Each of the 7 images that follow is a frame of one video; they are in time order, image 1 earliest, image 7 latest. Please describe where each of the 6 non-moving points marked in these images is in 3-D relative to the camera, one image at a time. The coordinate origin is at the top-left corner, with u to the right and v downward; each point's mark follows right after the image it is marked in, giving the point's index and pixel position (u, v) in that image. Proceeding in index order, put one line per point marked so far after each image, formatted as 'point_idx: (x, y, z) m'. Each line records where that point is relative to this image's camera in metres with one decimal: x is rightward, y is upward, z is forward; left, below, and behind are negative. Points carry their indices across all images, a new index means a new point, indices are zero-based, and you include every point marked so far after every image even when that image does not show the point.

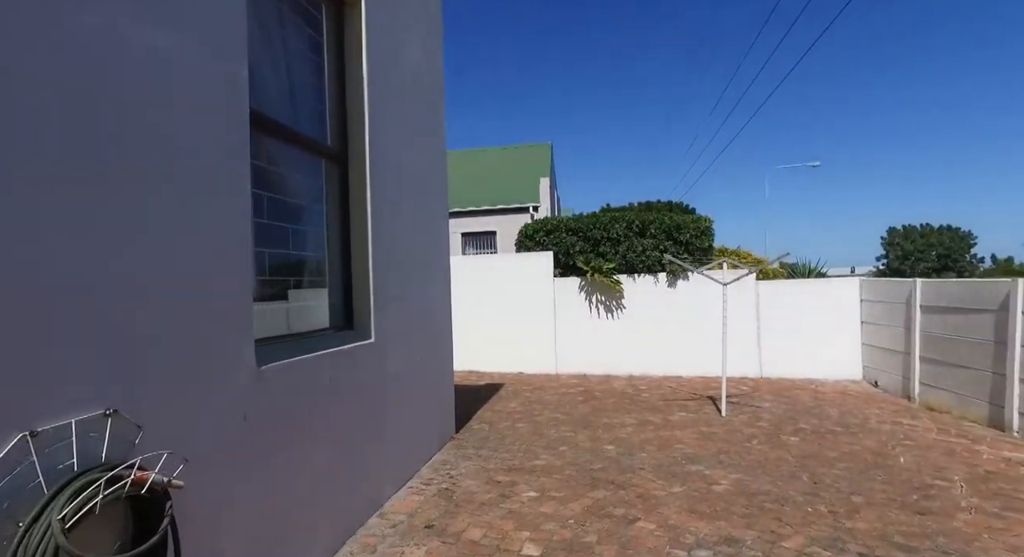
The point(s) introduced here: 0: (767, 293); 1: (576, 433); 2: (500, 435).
0: (+4.8, -0.3, +10.0) m
1: (+0.7, -1.8, +6.2) m
2: (-0.1, -1.8, +6.3) m
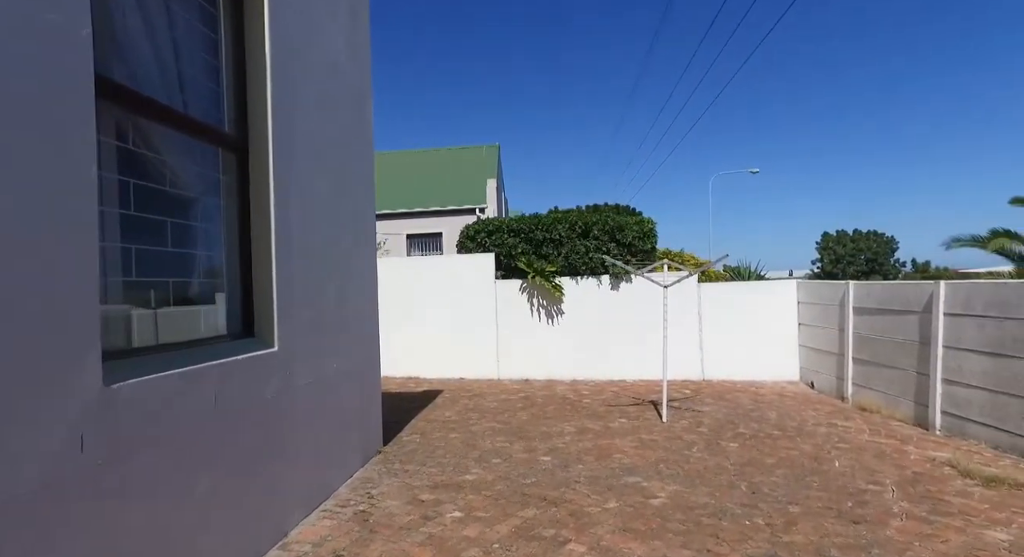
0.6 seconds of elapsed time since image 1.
0: (+3.7, -0.3, +10.1) m
1: (0.0, -1.8, +5.9) m
2: (-0.9, -1.9, +5.9) m
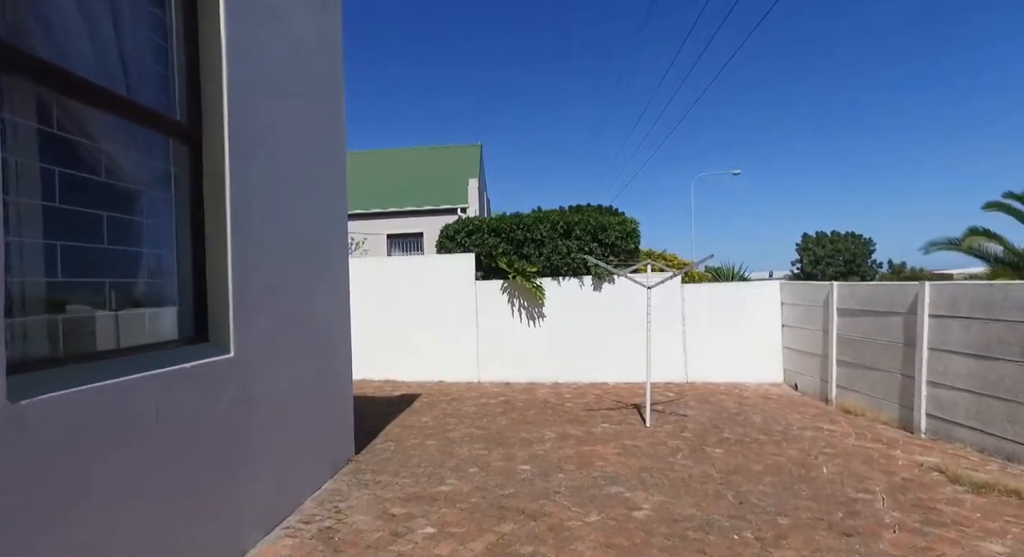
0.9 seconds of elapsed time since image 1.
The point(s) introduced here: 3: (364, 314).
0: (+3.4, -0.4, +10.0) m
1: (-0.2, -1.8, +5.7) m
2: (-1.1, -1.9, +5.6) m
3: (-3.0, -0.7, +10.5) m
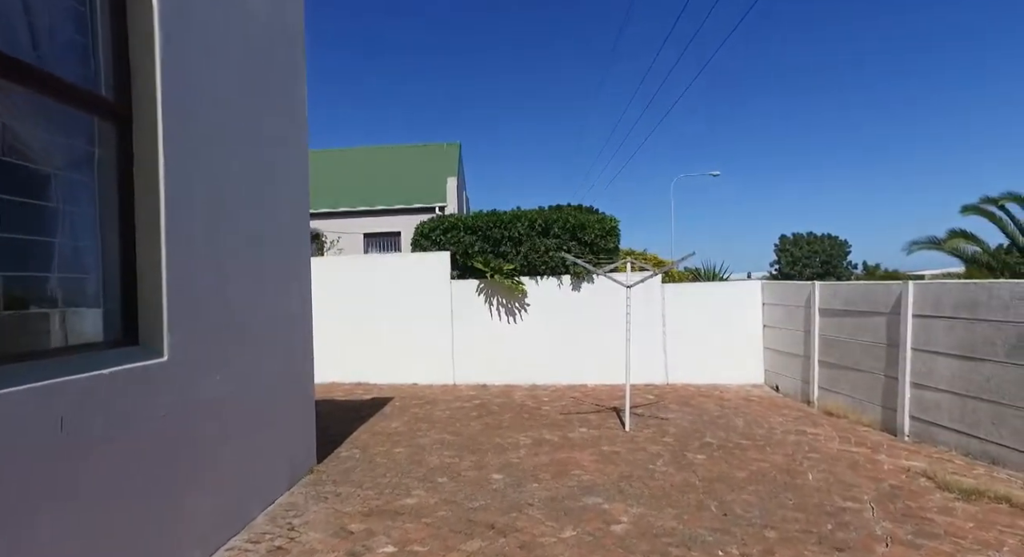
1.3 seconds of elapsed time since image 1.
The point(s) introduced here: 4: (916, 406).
0: (+3.0, -0.3, +9.8) m
1: (-0.5, -1.8, +5.3) m
2: (-1.4, -1.8, +5.3) m
3: (-3.4, -0.7, +10.1) m
4: (+4.4, -1.4, +5.8) m
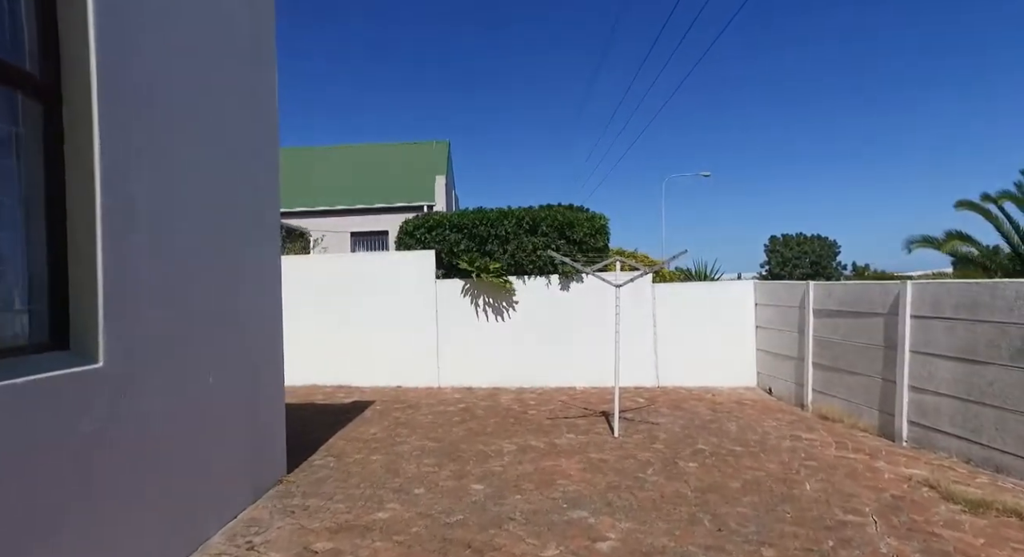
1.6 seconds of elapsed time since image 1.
0: (+2.7, -0.3, +9.5) m
1: (-0.7, -1.8, +5.0) m
2: (-1.6, -1.8, +4.9) m
3: (-3.6, -0.7, +9.8) m
4: (+4.2, -1.4, +5.6) m
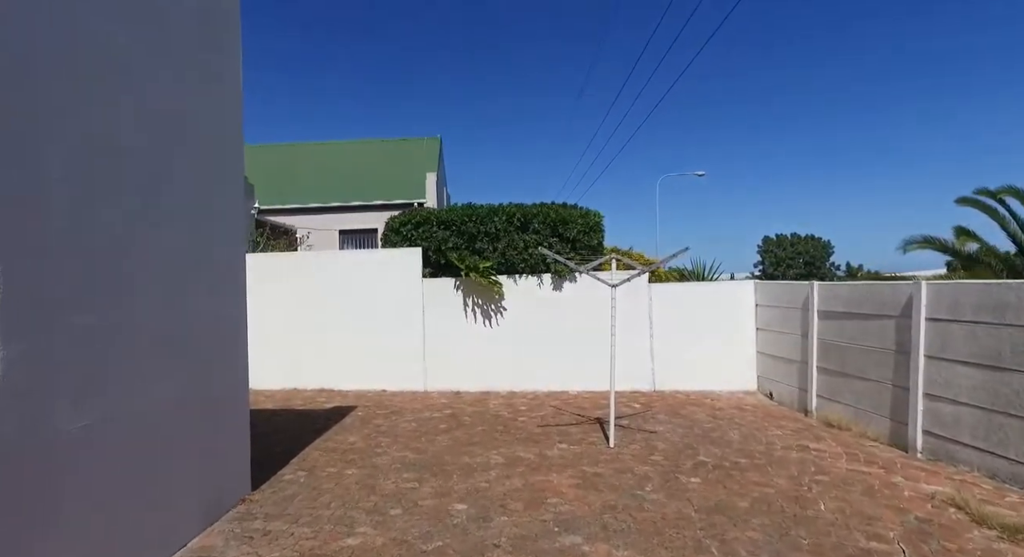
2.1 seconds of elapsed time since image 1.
0: (+2.6, -0.3, +9.1) m
1: (-0.8, -1.8, +4.6) m
2: (-1.7, -1.8, +4.5) m
3: (-3.8, -0.6, +9.3) m
4: (+4.1, -1.4, +5.2) m
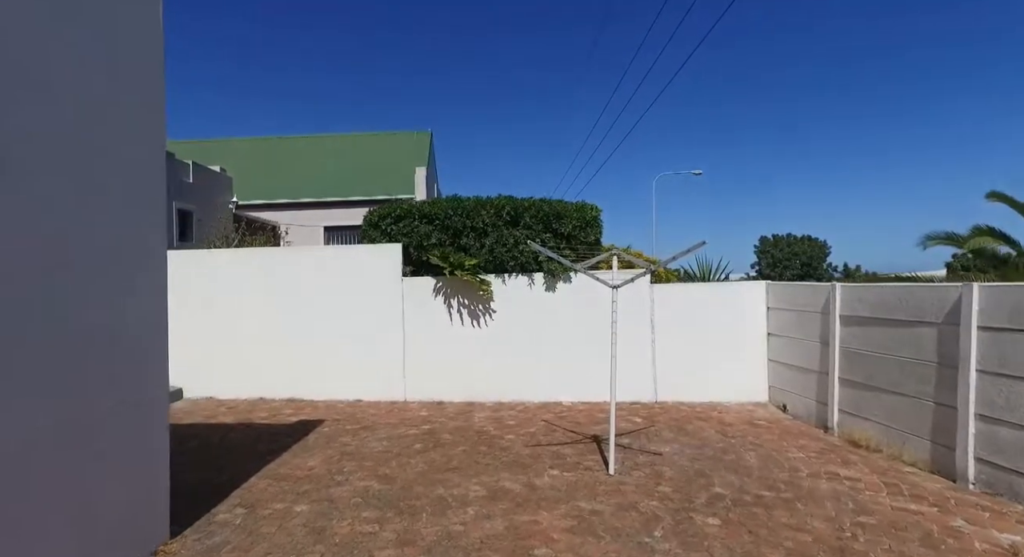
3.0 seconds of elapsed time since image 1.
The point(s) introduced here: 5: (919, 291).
0: (+2.4, -0.3, +8.4) m
1: (-0.9, -1.8, +3.8) m
2: (-1.8, -1.8, +3.7) m
3: (-4.0, -0.6, +8.5) m
4: (+4.0, -1.4, +4.4) m
5: (+4.1, -0.1, +5.3) m
